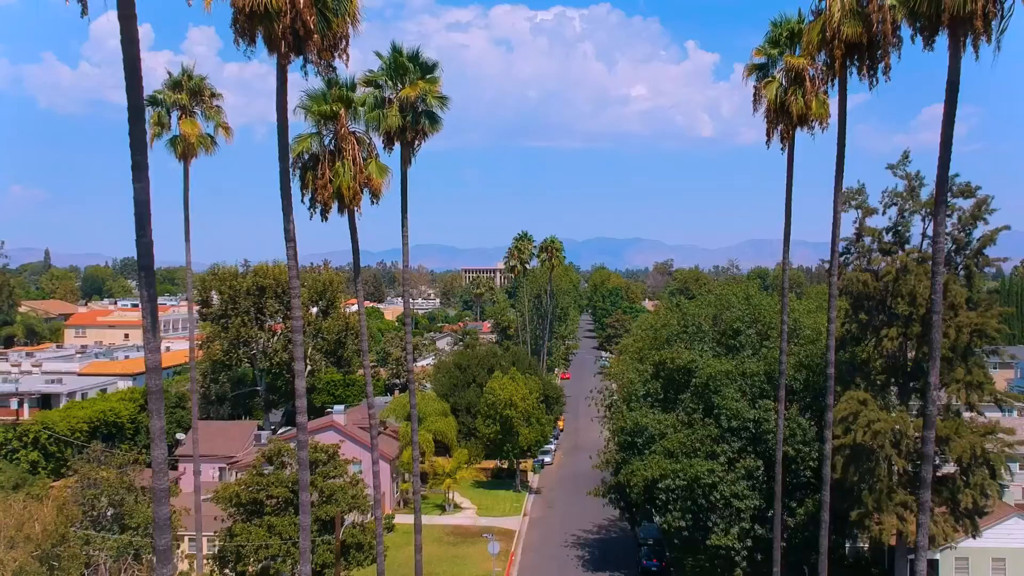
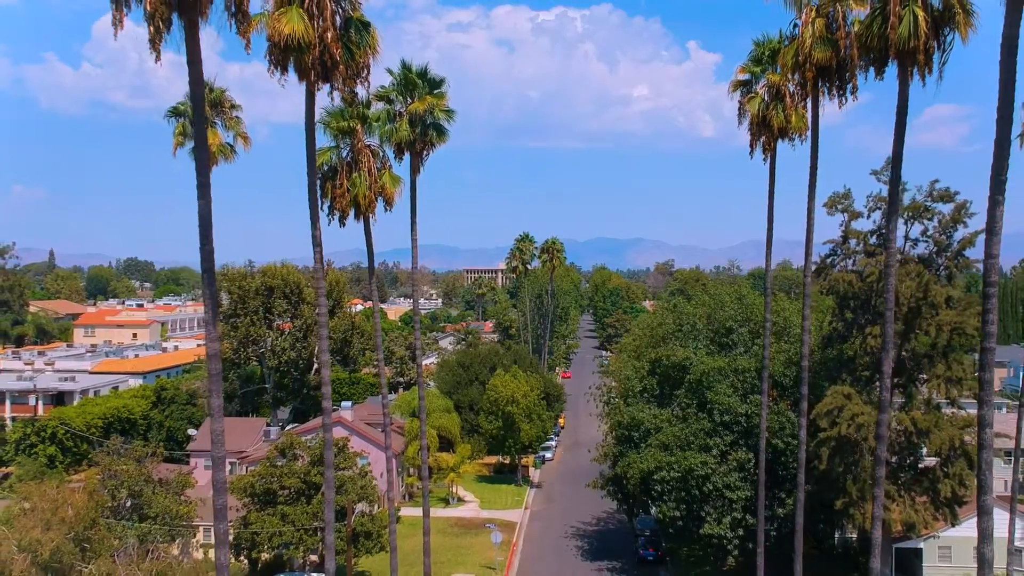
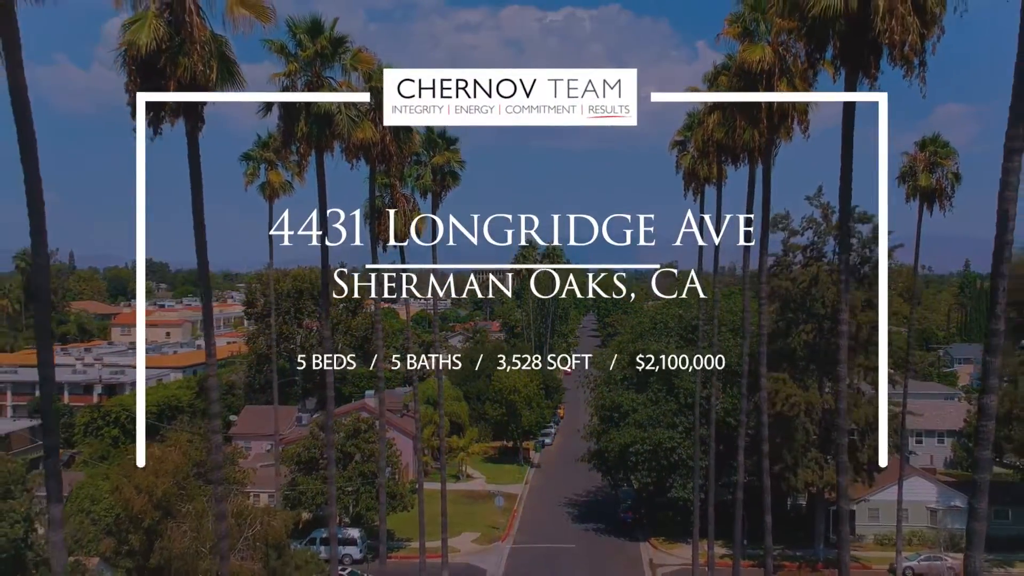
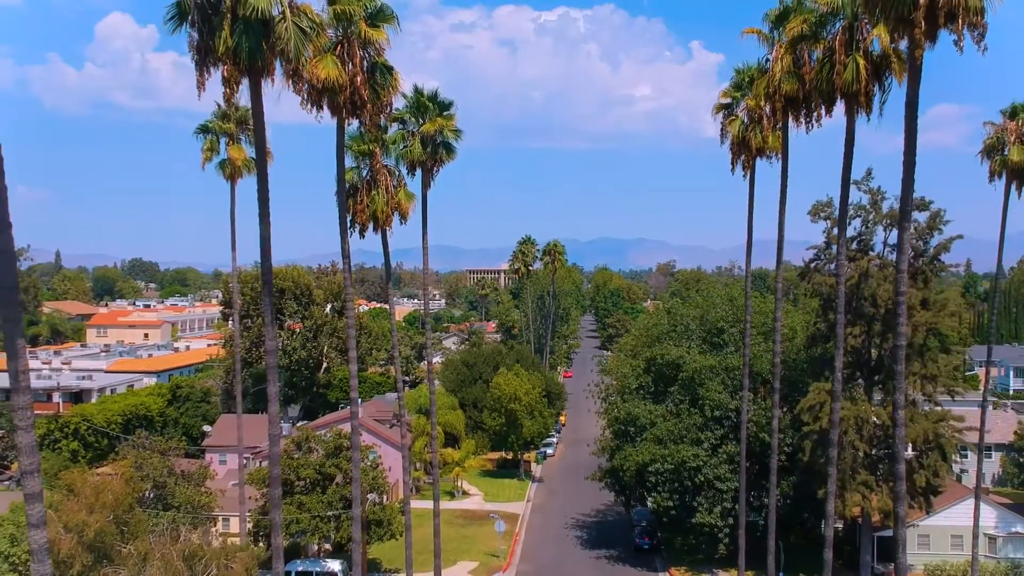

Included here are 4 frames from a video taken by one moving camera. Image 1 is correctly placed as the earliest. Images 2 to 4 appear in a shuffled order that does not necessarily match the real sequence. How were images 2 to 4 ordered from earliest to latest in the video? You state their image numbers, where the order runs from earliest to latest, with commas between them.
2, 4, 3
